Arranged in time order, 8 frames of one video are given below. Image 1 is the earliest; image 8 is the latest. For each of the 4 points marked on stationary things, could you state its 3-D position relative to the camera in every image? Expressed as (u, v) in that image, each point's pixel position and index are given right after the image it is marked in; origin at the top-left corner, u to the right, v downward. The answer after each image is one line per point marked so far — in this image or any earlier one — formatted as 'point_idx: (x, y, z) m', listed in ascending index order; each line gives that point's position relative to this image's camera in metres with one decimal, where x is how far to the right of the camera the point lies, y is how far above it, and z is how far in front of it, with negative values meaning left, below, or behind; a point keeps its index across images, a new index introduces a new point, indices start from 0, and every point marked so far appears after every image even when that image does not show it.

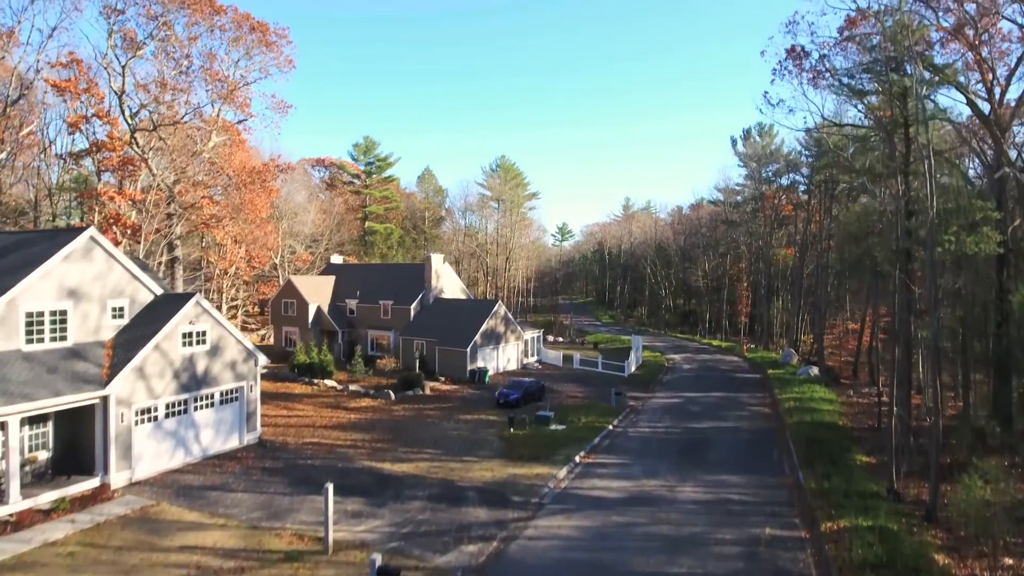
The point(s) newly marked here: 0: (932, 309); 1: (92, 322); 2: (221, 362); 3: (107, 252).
0: (+8.8, -0.4, +13.0) m
1: (-8.2, -0.7, +12.2) m
2: (-6.4, -1.6, +13.7) m
3: (-8.1, +0.7, +12.4) m
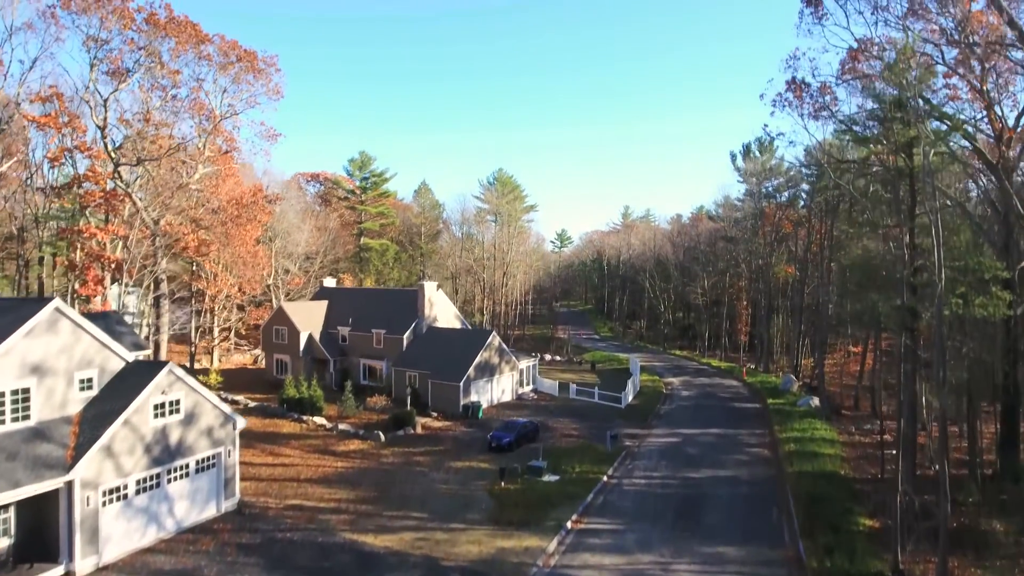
0: (+8.5, -1.8, +12.5) m
1: (-8.5, -2.0, +11.6) m
2: (-6.7, -3.0, +13.2) m
3: (-8.3, -0.7, +11.8) m
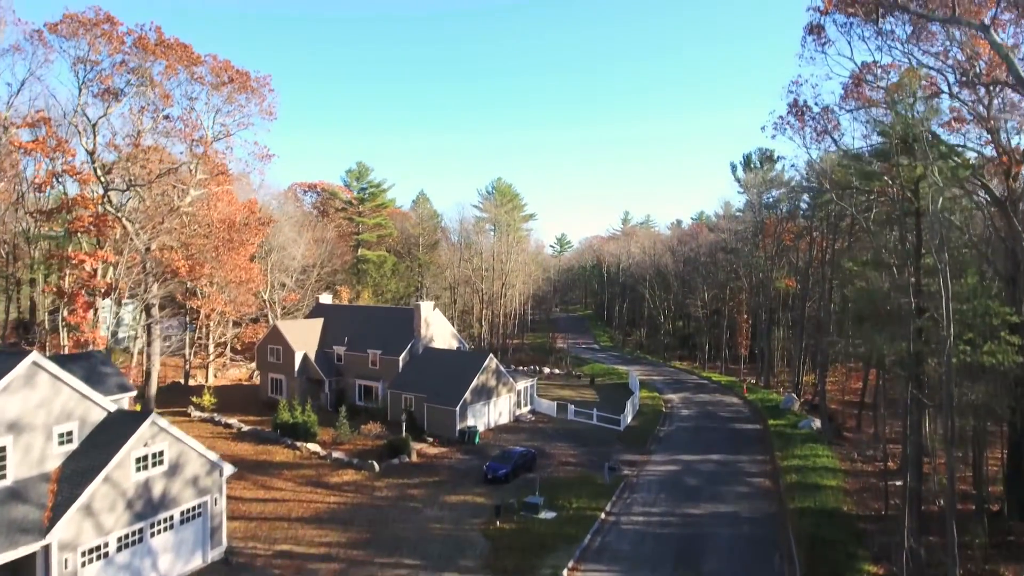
0: (+8.4, -2.7, +12.1) m
1: (-8.6, -3.0, +11.3) m
2: (-6.8, -4.0, +12.8) m
3: (-8.4, -1.6, +11.4) m
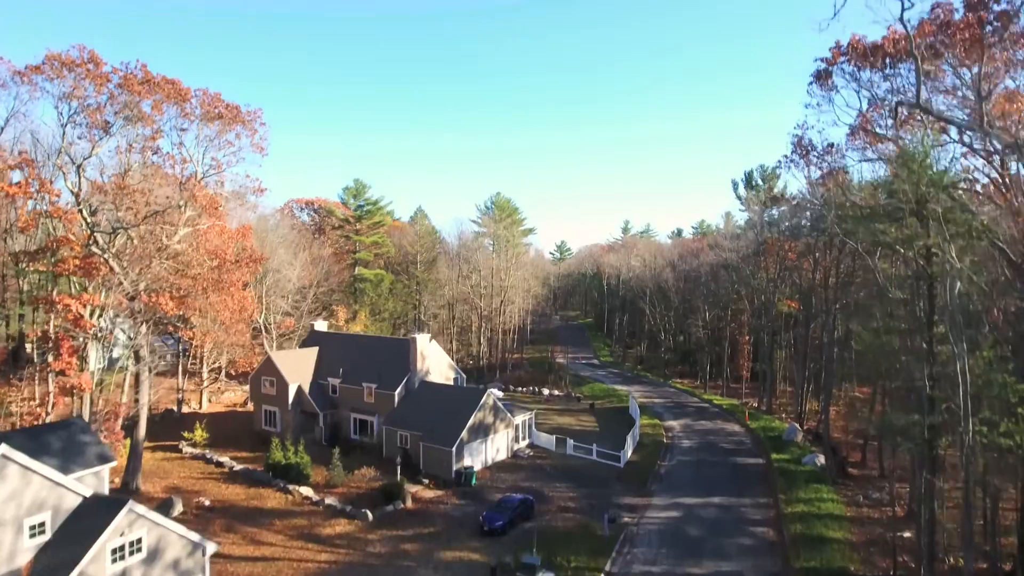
0: (+8.3, -4.2, +11.5) m
1: (-8.7, -4.5, +10.7) m
2: (-6.9, -5.4, +12.2) m
3: (-8.5, -3.1, +10.9) m
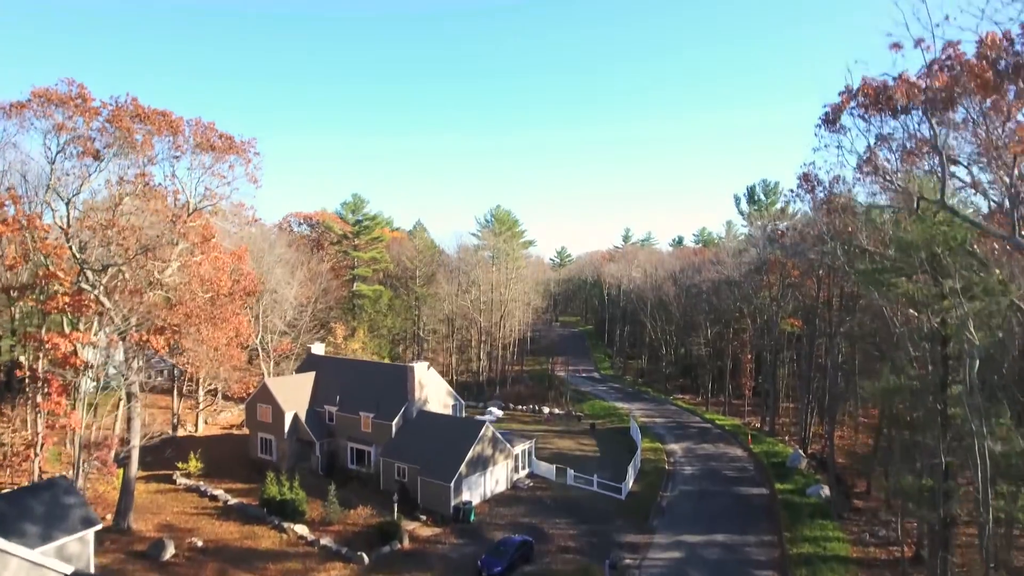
0: (+8.3, -5.5, +11.0) m
1: (-8.7, -5.7, +10.2) m
2: (-6.9, -6.7, +11.8) m
3: (-8.6, -4.4, +10.4) m
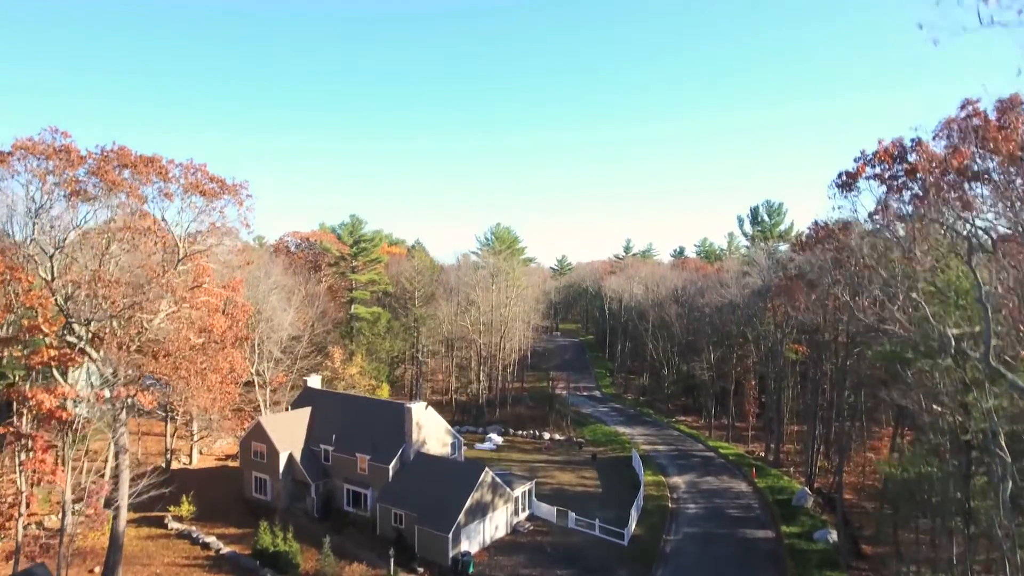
0: (+8.3, -7.2, +10.4) m
1: (-8.7, -7.4, +9.6) m
2: (-6.9, -8.4, +11.1) m
3: (-8.6, -6.1, +9.7) m
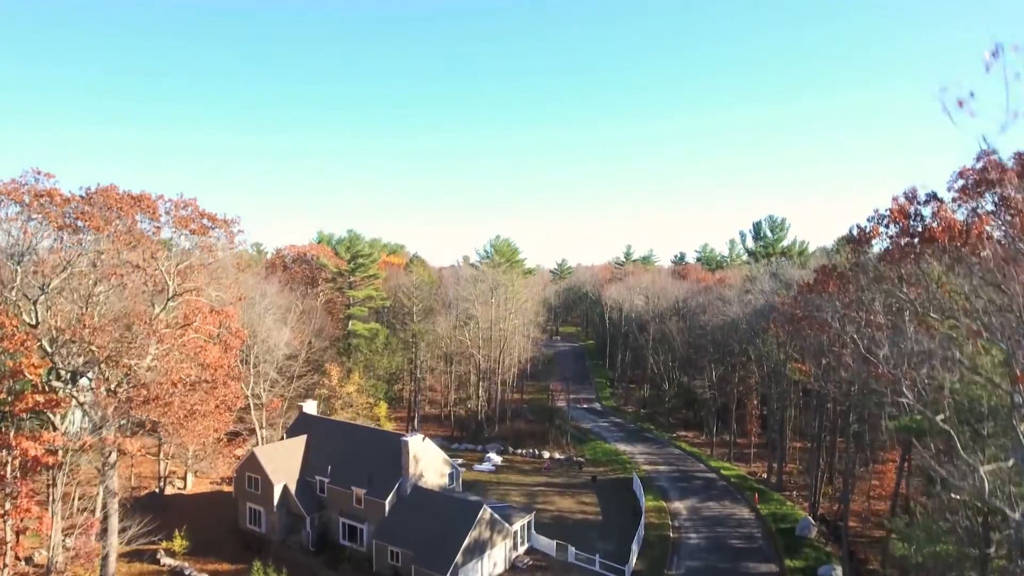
0: (+8.2, -8.6, +9.8) m
1: (-8.8, -8.8, +9.0) m
2: (-7.0, -9.8, +10.6) m
3: (-8.6, -7.5, +9.2) m
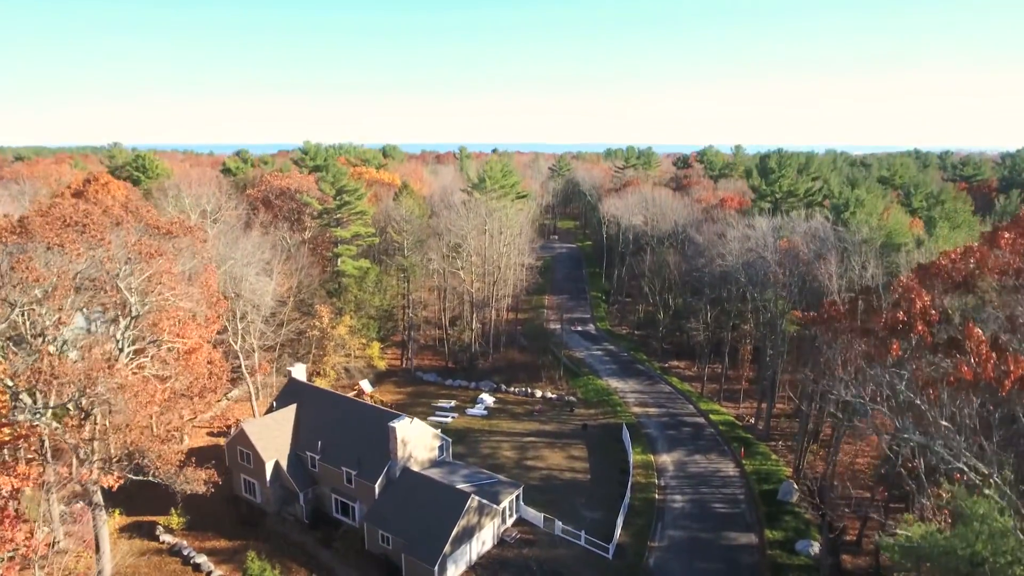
0: (+7.7, -11.2, +10.4) m
1: (-9.3, -11.7, +9.7) m
2: (-7.5, -12.3, +11.4) m
3: (-9.1, -10.3, +9.6) m
